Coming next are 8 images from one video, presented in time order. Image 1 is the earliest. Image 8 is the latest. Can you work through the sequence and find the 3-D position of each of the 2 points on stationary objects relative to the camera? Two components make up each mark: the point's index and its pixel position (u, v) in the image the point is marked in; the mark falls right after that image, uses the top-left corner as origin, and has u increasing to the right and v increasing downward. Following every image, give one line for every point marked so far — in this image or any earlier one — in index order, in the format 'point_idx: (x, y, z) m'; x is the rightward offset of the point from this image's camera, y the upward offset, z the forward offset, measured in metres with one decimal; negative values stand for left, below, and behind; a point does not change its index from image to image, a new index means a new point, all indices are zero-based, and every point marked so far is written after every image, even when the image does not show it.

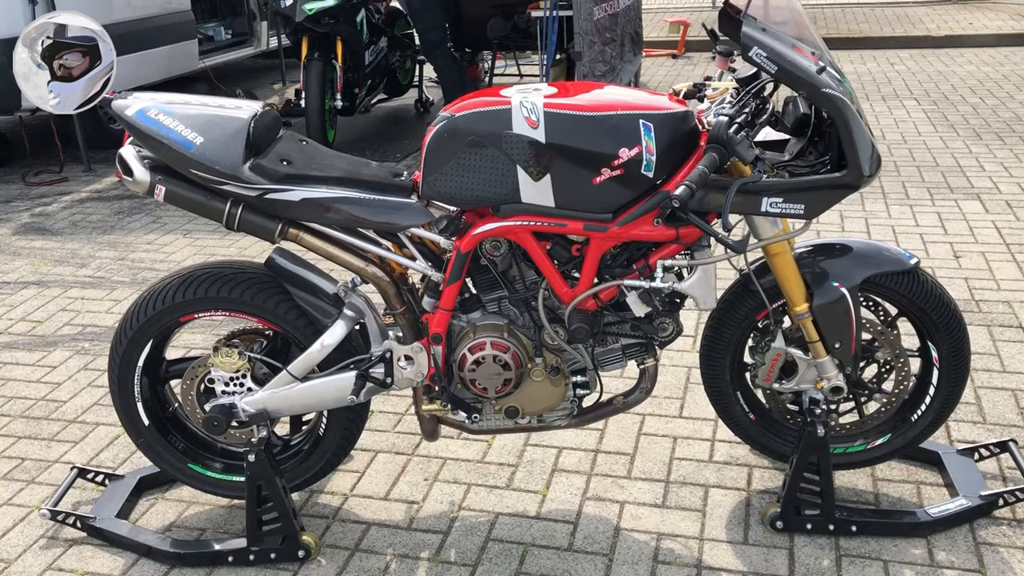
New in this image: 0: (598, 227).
0: (+0.3, +0.2, +3.0) m
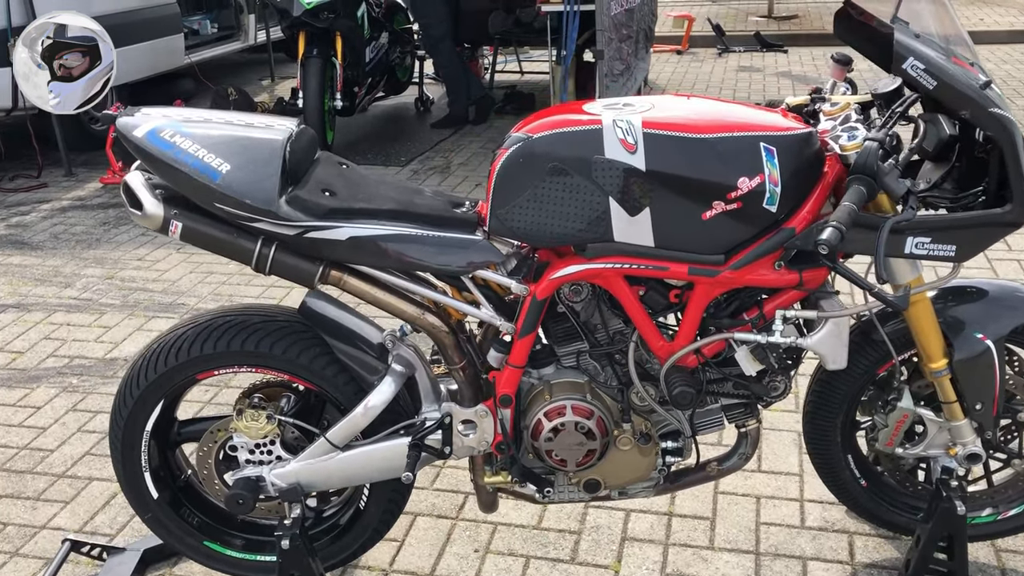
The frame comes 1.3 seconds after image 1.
0: (+0.5, 0.0, +2.5) m
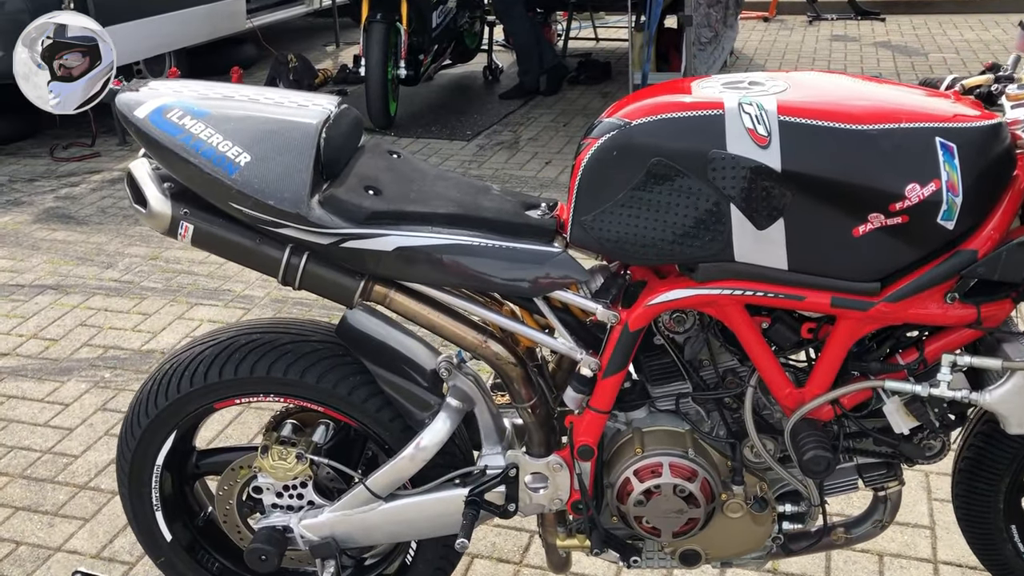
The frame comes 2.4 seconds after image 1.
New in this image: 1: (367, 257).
0: (+0.7, 0.0, +1.9) m
1: (-0.3, +0.1, +2.0) m
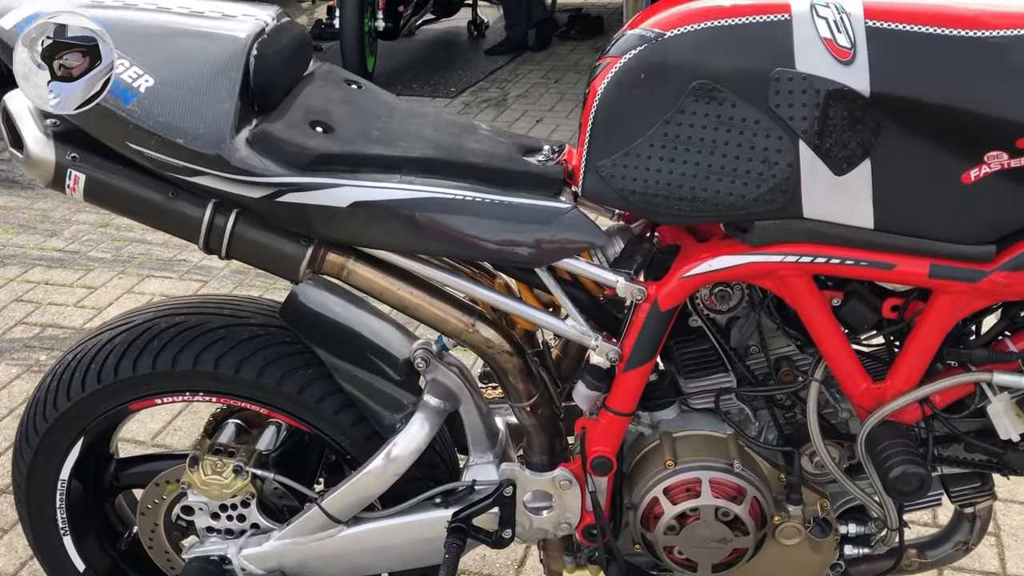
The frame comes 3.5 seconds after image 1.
0: (+0.7, 0.0, +1.5) m
1: (-0.3, +0.1, +1.5) m
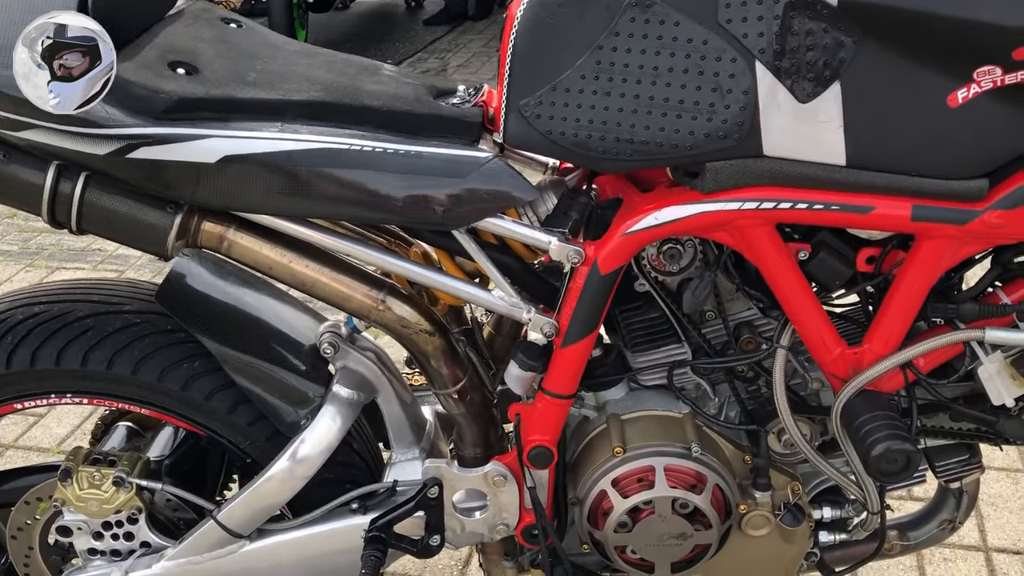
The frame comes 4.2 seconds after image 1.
0: (+0.6, +0.1, +1.2) m
1: (-0.5, +0.2, +1.3) m
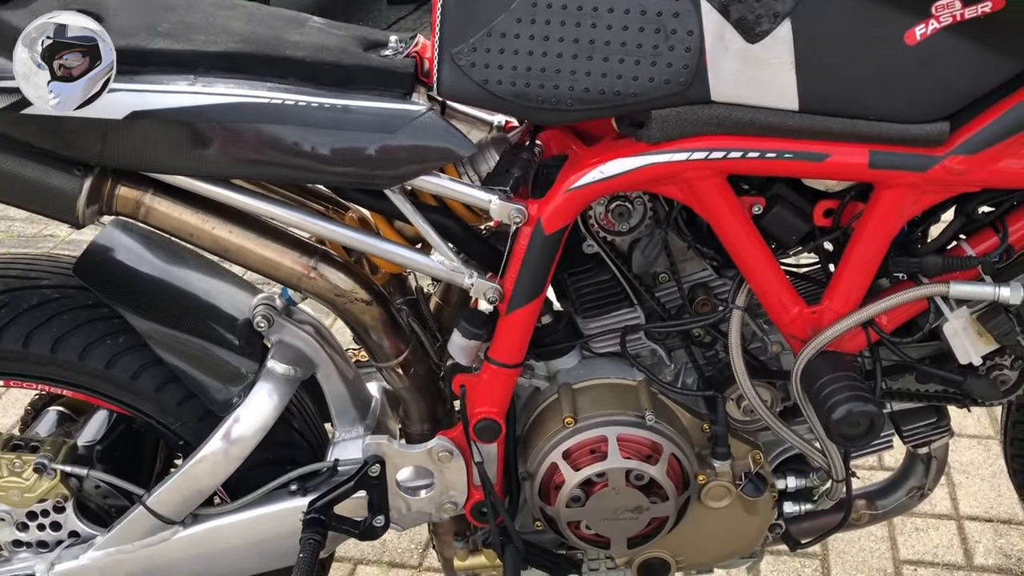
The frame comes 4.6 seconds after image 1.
0: (+0.5, +0.2, +1.2) m
1: (-0.5, +0.2, +1.2) m
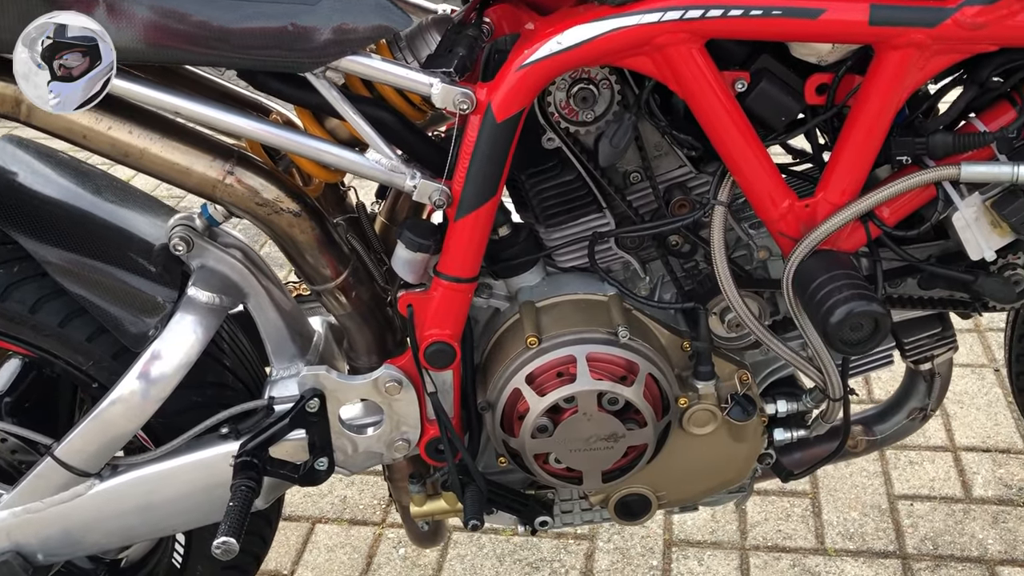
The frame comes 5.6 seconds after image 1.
0: (+0.4, +0.3, +1.0) m
1: (-0.6, +0.3, +1.0) m
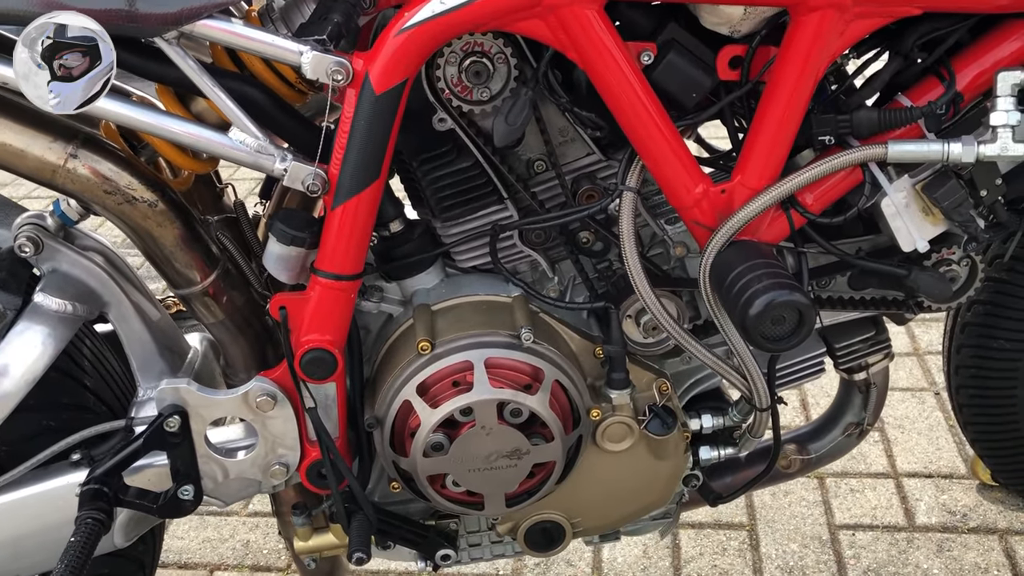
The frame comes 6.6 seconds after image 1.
0: (+0.3, +0.3, +0.9) m
1: (-0.7, +0.3, +0.8) m
